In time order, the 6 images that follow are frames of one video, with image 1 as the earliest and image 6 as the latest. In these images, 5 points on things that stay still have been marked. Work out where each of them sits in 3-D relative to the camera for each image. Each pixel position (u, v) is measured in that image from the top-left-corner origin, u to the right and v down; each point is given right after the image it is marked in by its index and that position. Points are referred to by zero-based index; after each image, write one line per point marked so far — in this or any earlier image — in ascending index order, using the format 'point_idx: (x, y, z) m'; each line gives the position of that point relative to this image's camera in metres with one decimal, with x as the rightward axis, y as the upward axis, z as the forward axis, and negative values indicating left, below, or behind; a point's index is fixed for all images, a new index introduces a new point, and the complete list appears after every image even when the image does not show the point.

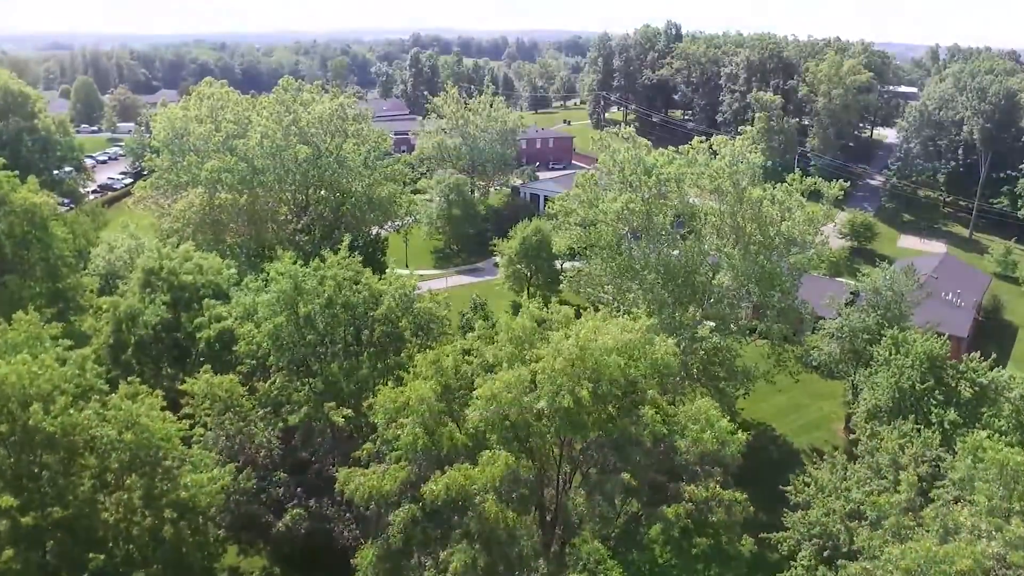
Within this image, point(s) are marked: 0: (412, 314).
0: (-2.0, -0.5, +16.4) m
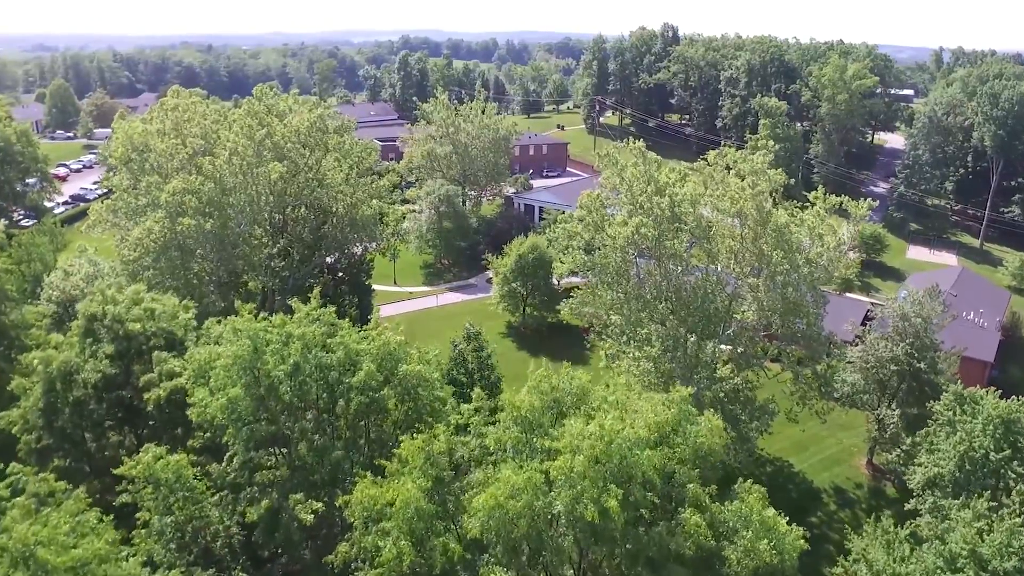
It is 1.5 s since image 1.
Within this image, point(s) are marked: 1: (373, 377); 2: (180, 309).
0: (-1.9, -1.5, +13.7) m
1: (-2.3, -1.5, +13.9) m
2: (-7.6, -0.6, +18.9) m
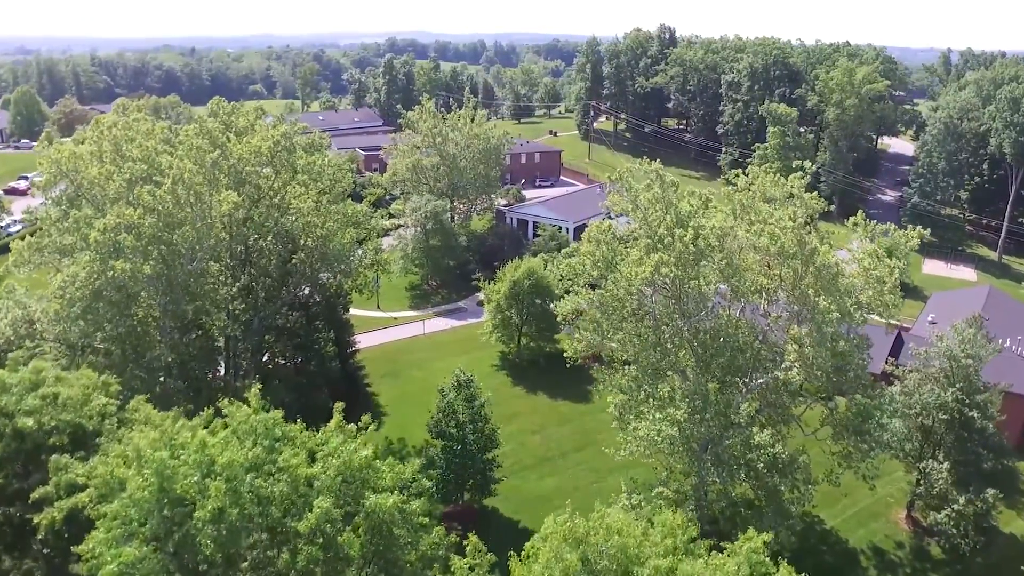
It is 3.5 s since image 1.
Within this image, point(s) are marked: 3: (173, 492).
0: (-1.8, -2.7, +10.0) m
1: (-2.2, -2.8, +10.2) m
2: (-7.5, -1.9, +15.1) m
3: (-3.8, -2.3, +9.5) m
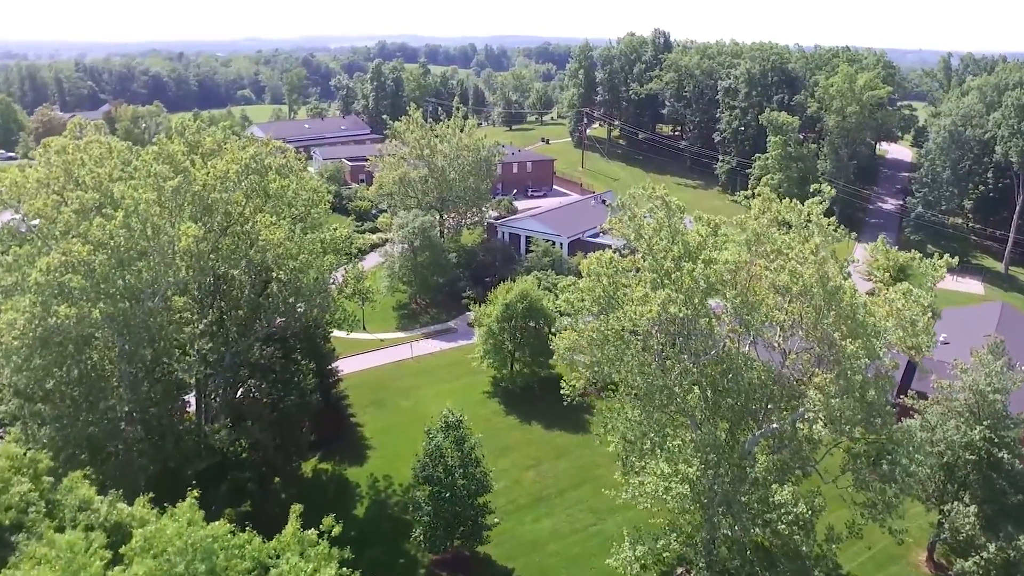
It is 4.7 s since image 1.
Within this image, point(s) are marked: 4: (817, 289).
0: (-1.9, -3.6, +8.0) m
1: (-2.3, -3.7, +8.2) m
2: (-7.7, -2.8, +13.1) m
3: (-3.9, -3.2, +7.5) m
4: (+6.6, 0.0, +18.1) m
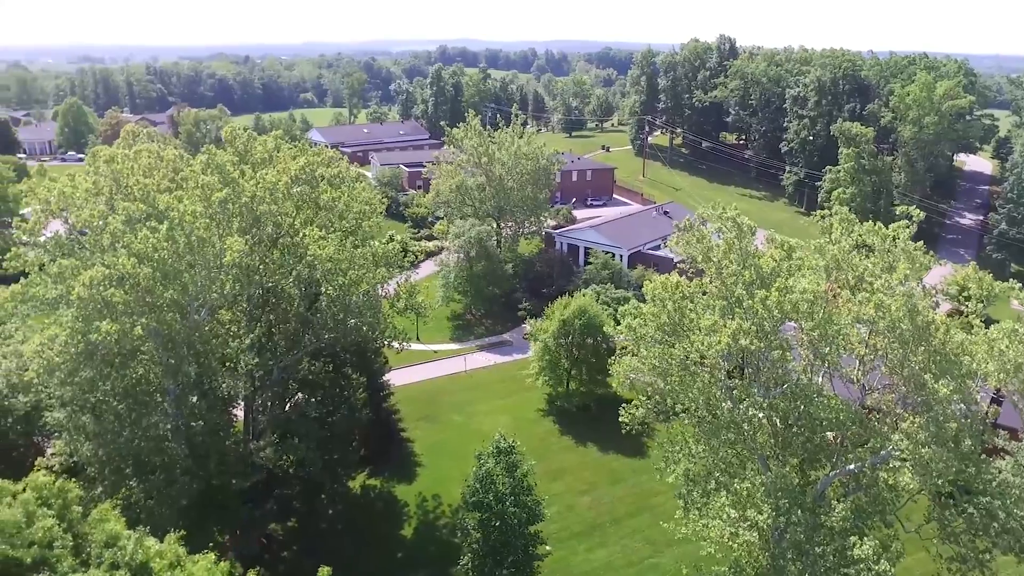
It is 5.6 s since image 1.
0: (-1.4, -4.0, +7.0) m
1: (-1.9, -4.1, +7.2) m
2: (-6.9, -3.1, +12.4) m
3: (-3.4, -3.6, +6.6) m
4: (+7.7, -0.7, +16.5) m
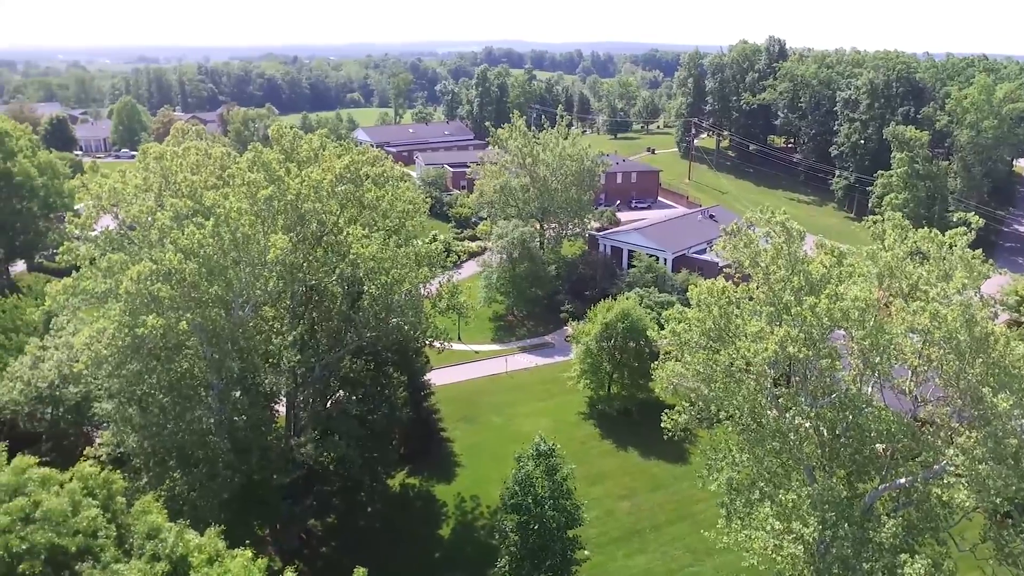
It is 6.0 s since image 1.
0: (-1.1, -4.0, +6.9) m
1: (-1.5, -4.1, +7.1) m
2: (-6.3, -3.0, +12.6) m
3: (-3.2, -3.5, +6.6) m
4: (+8.5, -0.8, +15.9) m
